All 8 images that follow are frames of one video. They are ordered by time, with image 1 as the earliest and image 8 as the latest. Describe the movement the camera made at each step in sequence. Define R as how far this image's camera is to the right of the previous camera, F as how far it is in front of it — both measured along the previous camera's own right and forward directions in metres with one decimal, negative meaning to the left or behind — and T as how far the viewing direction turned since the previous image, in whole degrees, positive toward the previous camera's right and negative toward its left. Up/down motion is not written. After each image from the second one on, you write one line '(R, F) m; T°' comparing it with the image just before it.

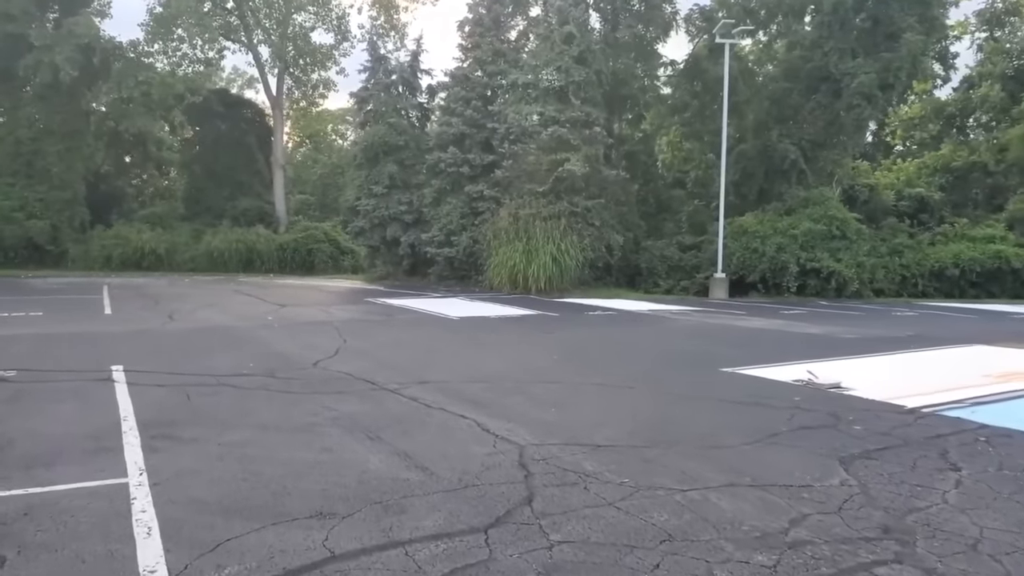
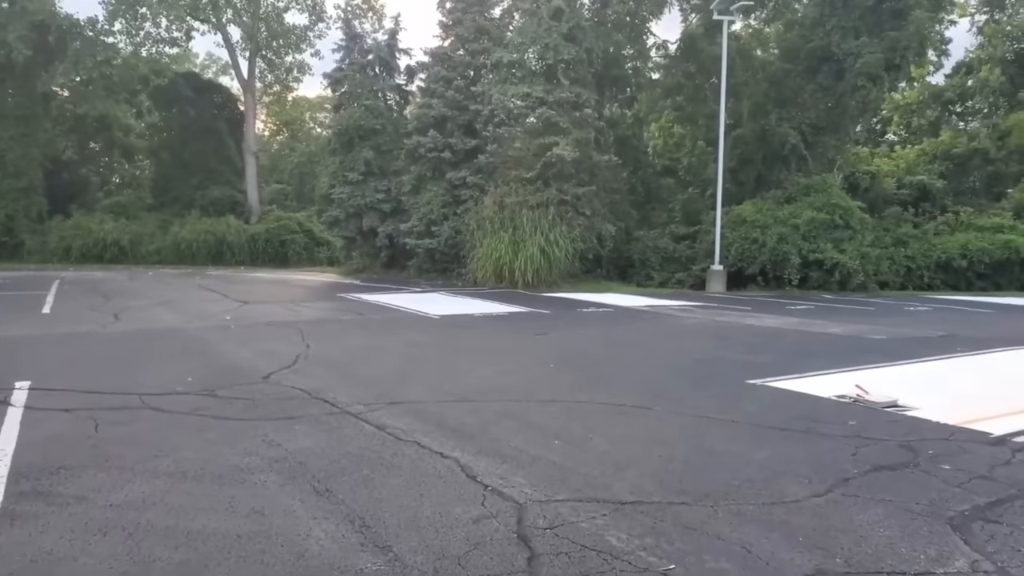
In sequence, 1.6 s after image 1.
(-0.1, +1.5) m; +1°
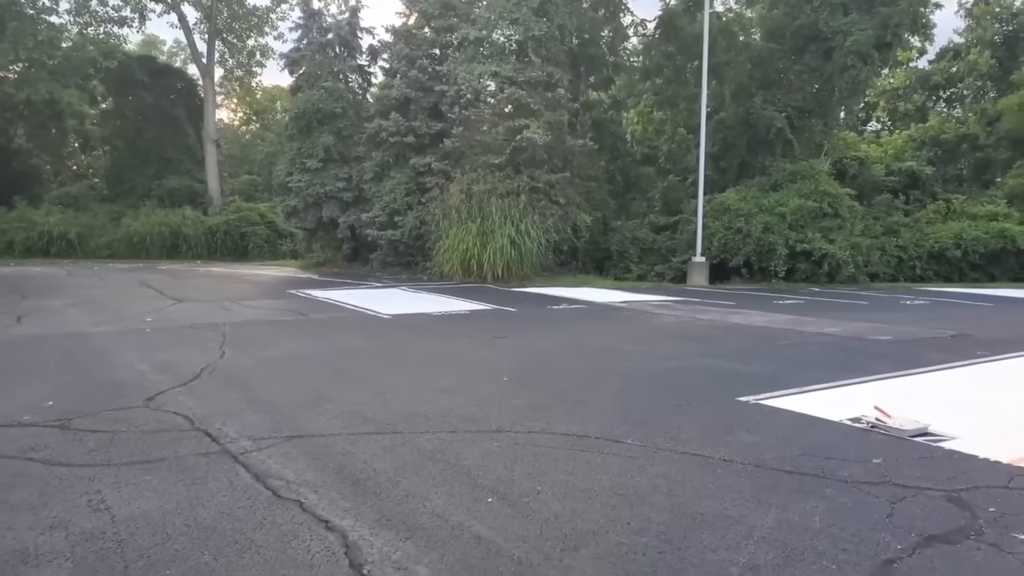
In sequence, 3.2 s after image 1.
(+0.3, +1.4) m; +1°
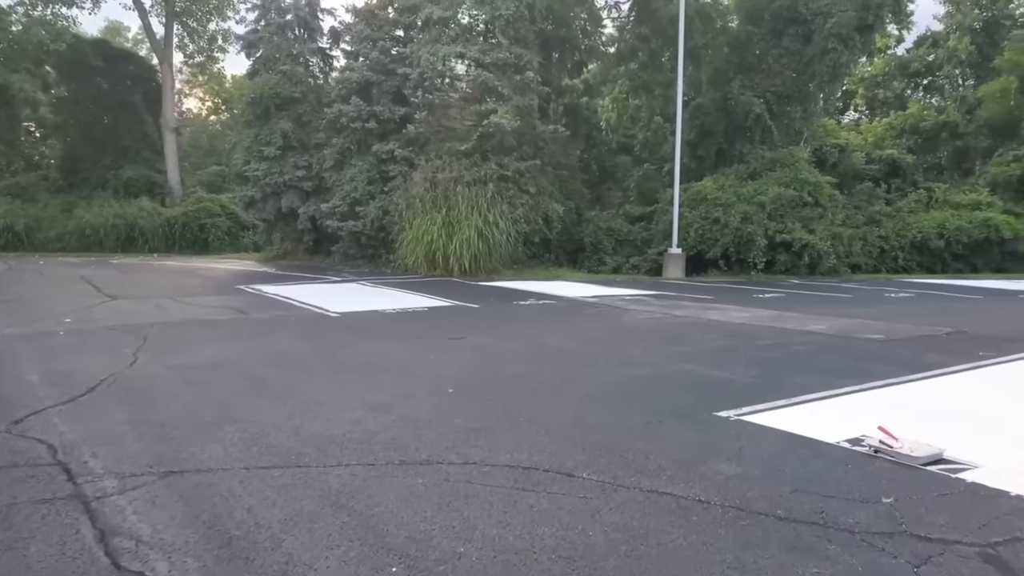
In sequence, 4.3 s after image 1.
(+0.3, +1.0) m; +2°
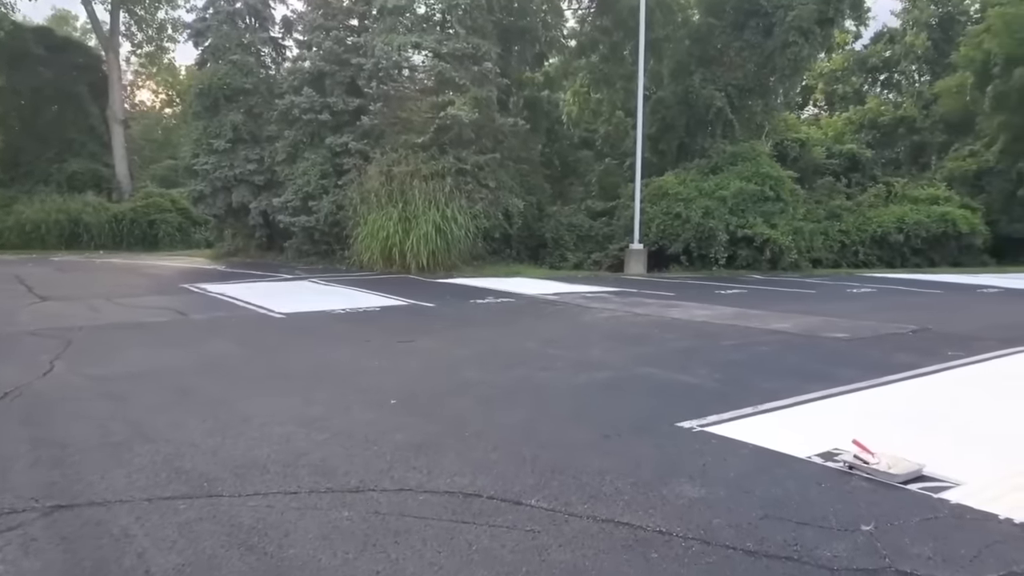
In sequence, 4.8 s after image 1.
(+0.1, +0.5) m; +3°
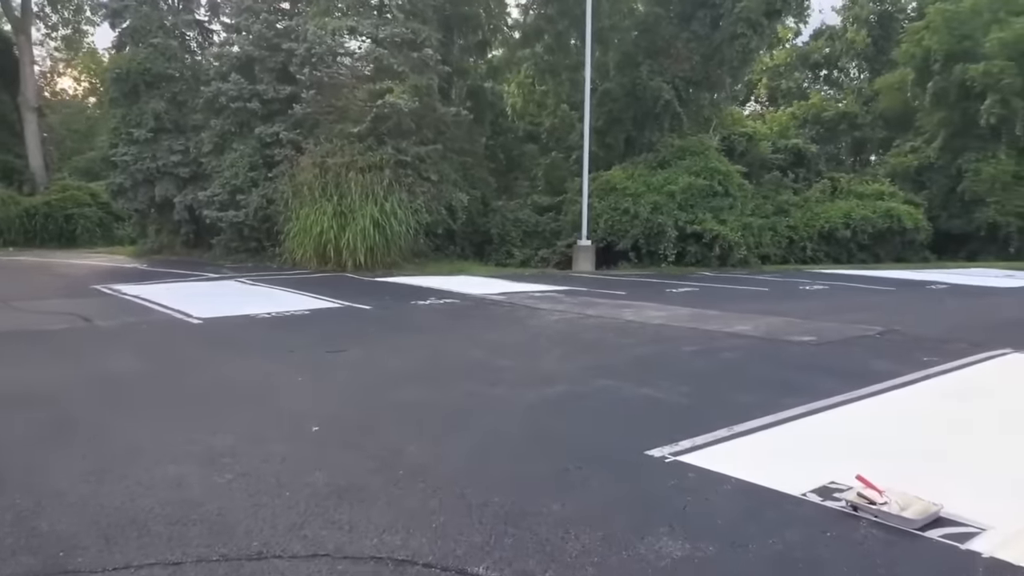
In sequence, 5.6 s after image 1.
(0.0, +0.8) m; +4°
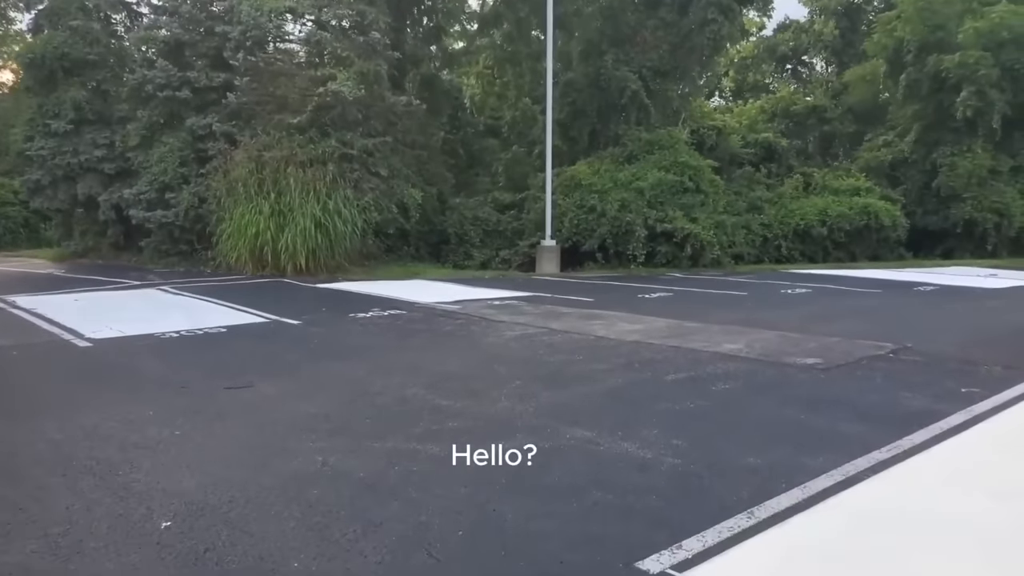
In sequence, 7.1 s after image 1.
(+0.1, +1.4) m; +3°
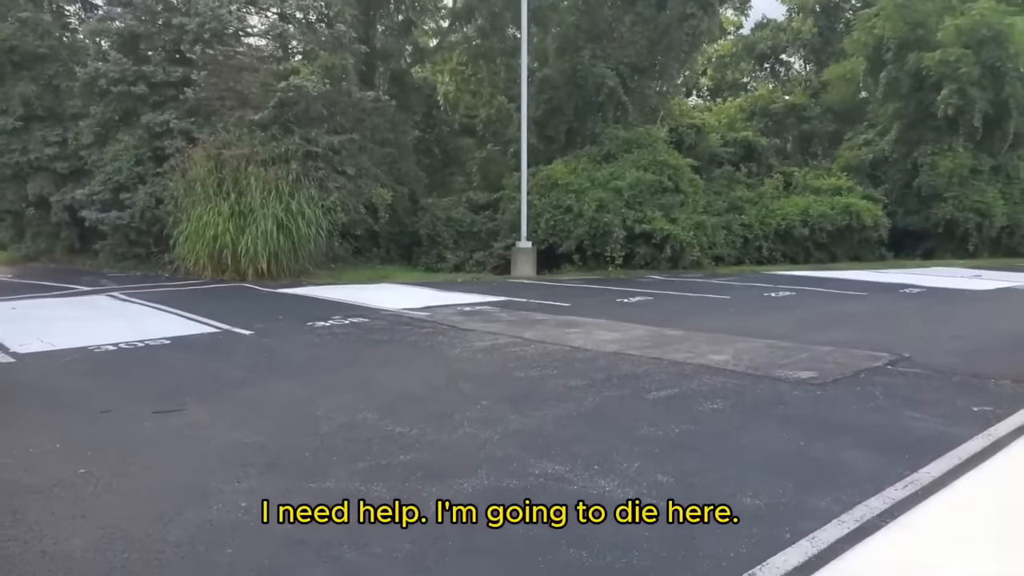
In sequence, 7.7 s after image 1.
(+0.1, +0.6) m; +2°
